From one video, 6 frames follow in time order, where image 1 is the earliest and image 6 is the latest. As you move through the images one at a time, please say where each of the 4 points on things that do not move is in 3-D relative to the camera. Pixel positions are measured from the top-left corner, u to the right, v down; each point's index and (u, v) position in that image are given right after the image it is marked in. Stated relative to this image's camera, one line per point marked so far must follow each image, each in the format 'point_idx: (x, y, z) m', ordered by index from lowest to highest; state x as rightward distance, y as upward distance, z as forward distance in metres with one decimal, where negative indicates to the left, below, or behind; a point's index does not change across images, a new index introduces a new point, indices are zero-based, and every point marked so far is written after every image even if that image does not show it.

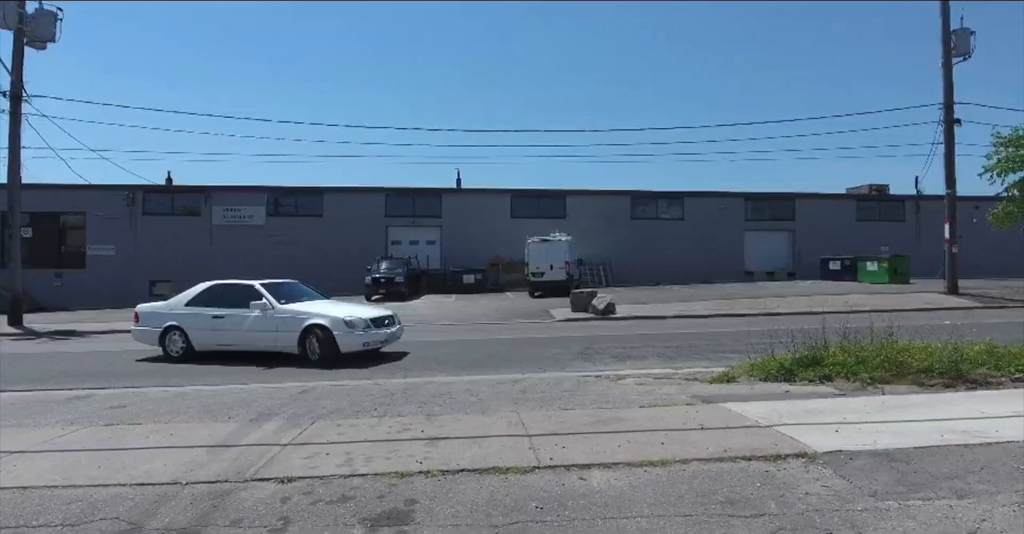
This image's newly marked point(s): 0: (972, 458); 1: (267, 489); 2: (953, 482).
0: (+4.3, -1.8, +5.7) m
1: (-2.1, -1.9, +5.2) m
2: (+3.7, -1.8, +5.1) m
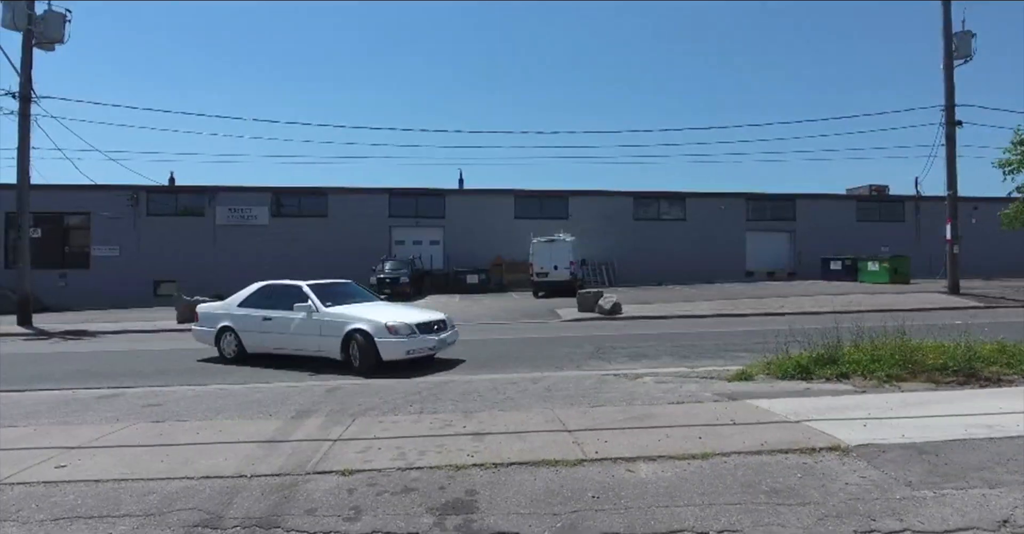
0: (+4.8, -1.8, +5.9) m
1: (-1.6, -1.9, +5.4) m
2: (+4.2, -1.8, +5.4) m
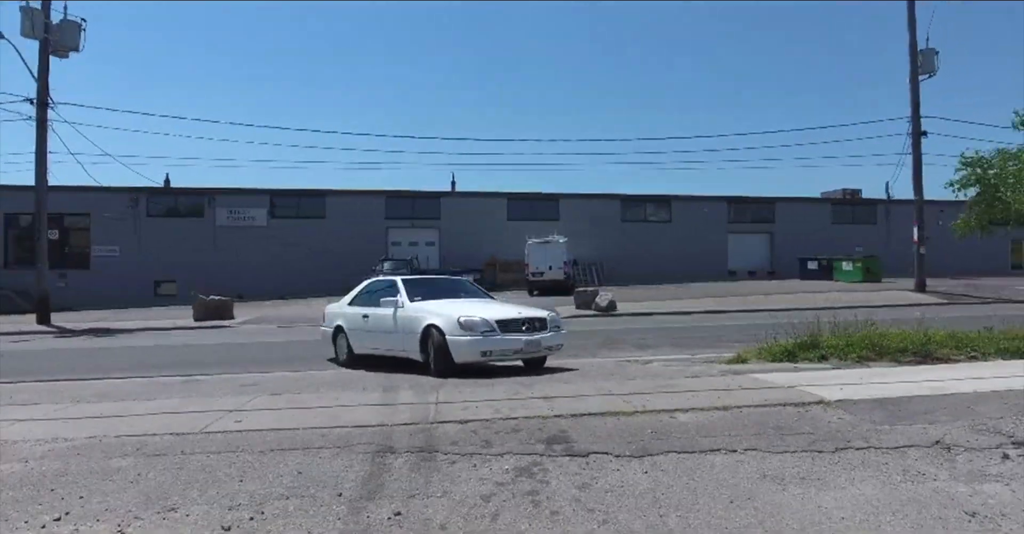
0: (+5.7, -1.8, +8.1) m
1: (-0.7, -1.9, +7.4) m
2: (+5.1, -1.8, +7.5) m
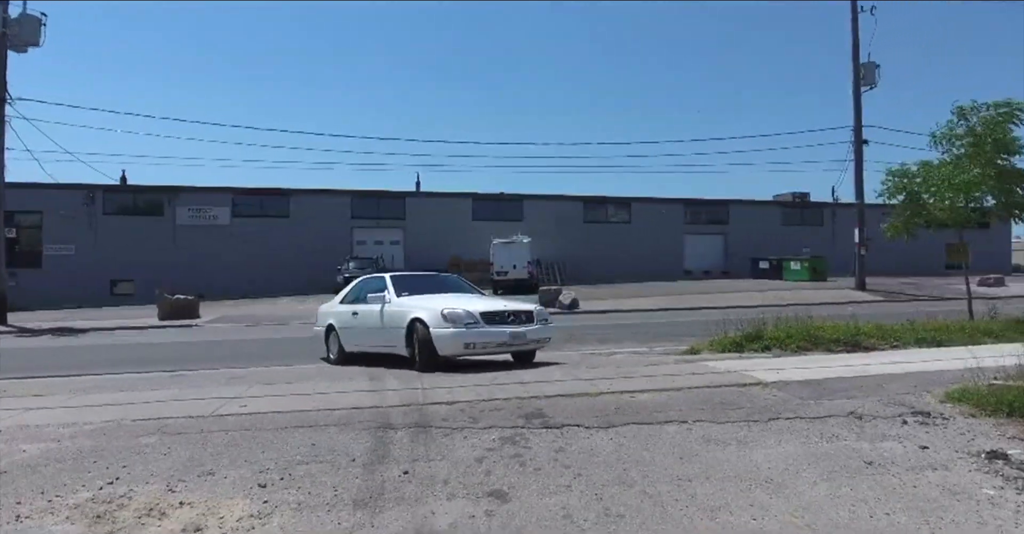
0: (+5.4, -1.8, +9.4) m
1: (-1.0, -1.9, +8.3) m
2: (+4.9, -1.8, +8.8) m
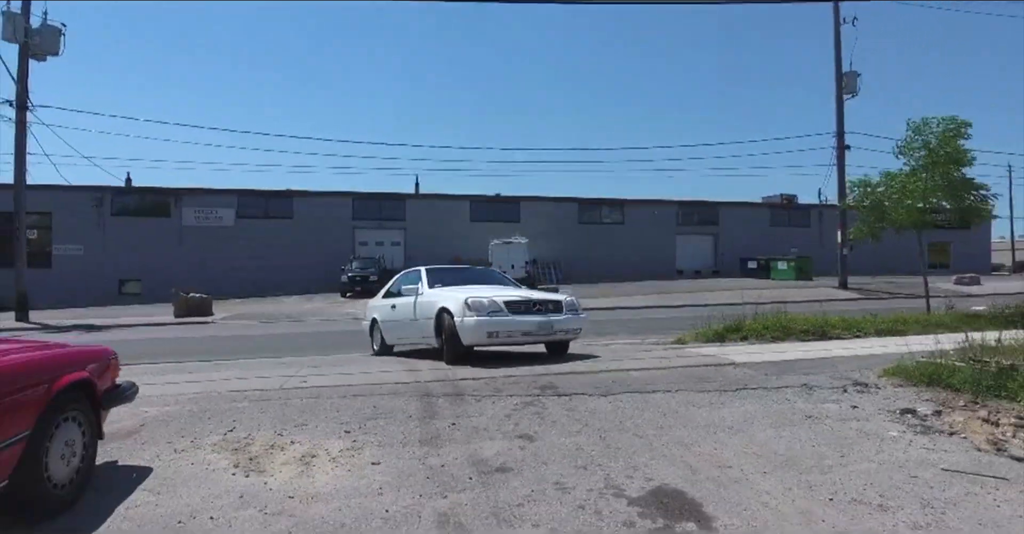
0: (+5.6, -1.8, +11.3) m
1: (-0.7, -1.9, +10.1) m
2: (+5.1, -1.8, +10.6) m
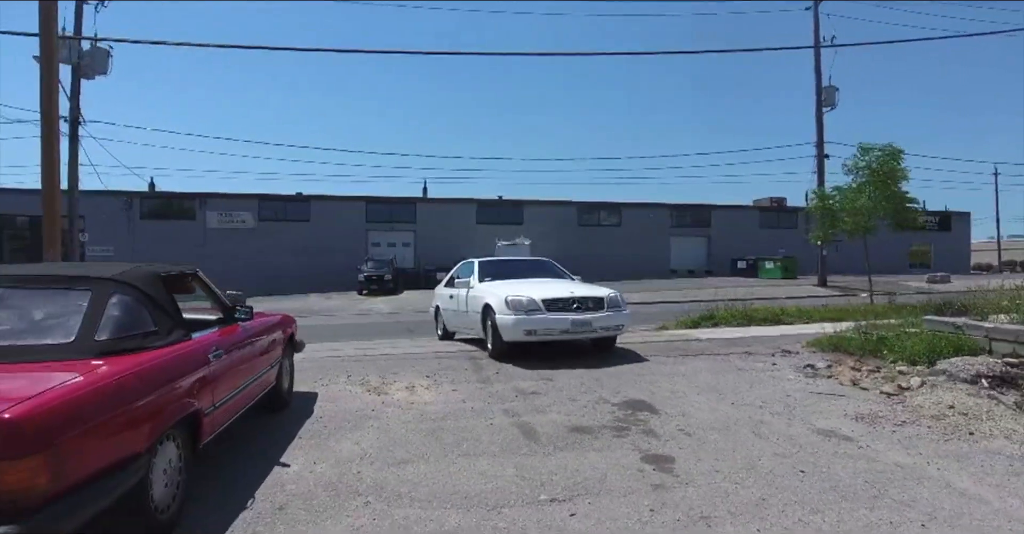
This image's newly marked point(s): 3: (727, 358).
0: (+6.1, -1.7, +14.8) m
1: (-0.3, -1.9, +13.6) m
2: (+5.6, -1.8, +14.2) m
3: (+4.4, -1.9, +12.5) m
